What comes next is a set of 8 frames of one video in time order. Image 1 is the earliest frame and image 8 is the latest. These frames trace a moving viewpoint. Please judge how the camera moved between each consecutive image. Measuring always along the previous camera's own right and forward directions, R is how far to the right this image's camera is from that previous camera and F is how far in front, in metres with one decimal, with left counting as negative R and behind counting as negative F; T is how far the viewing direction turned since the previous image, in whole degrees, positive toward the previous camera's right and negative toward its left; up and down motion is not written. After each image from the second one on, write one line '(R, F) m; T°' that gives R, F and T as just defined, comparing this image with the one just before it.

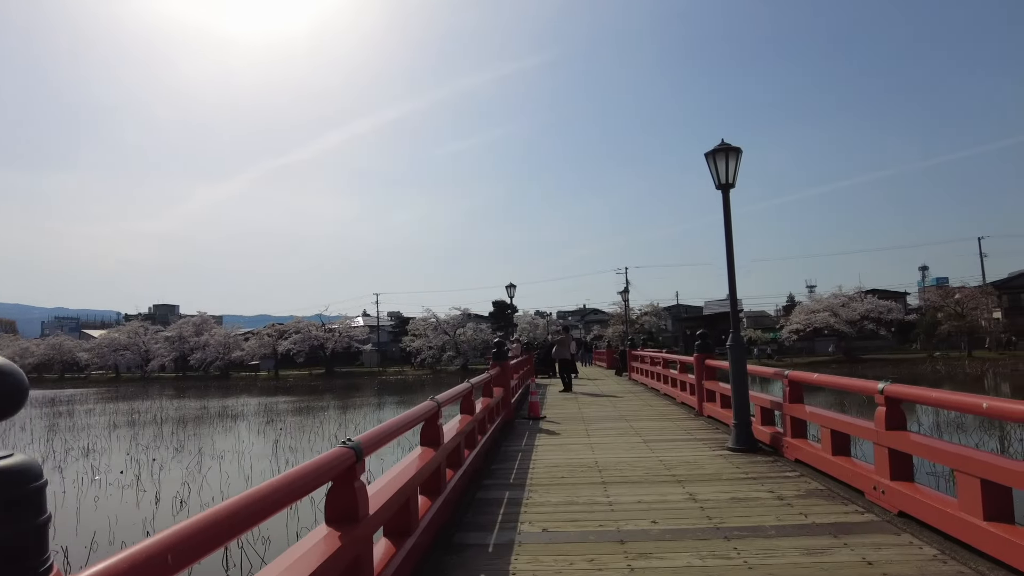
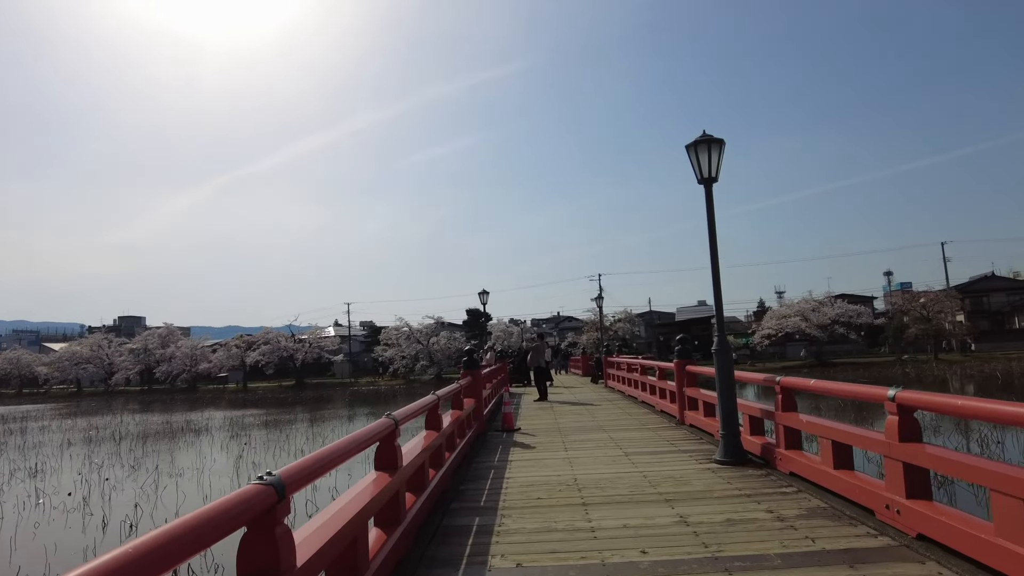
(0.0, +0.4) m; +2°
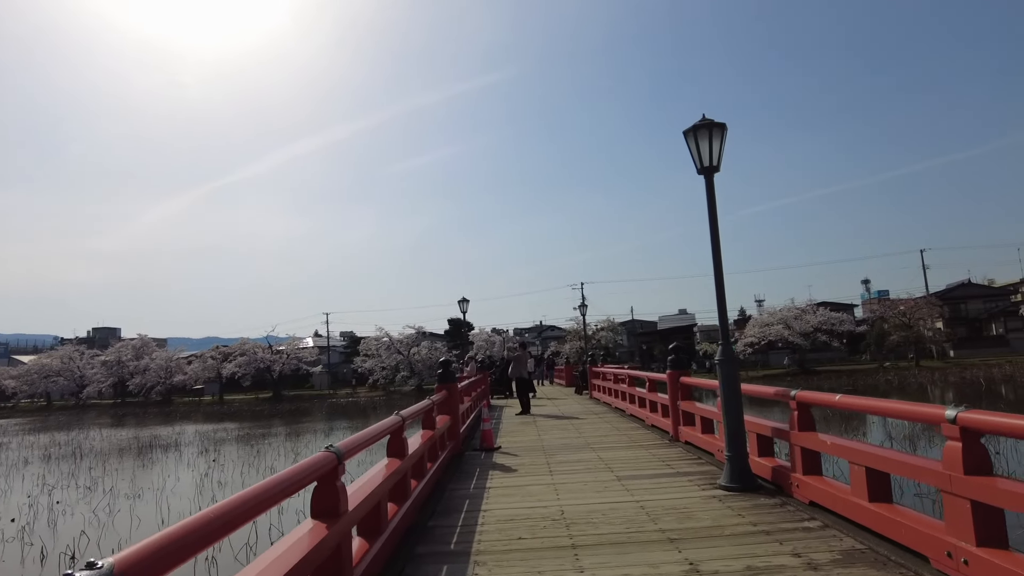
(0.0, +0.6) m; +2°
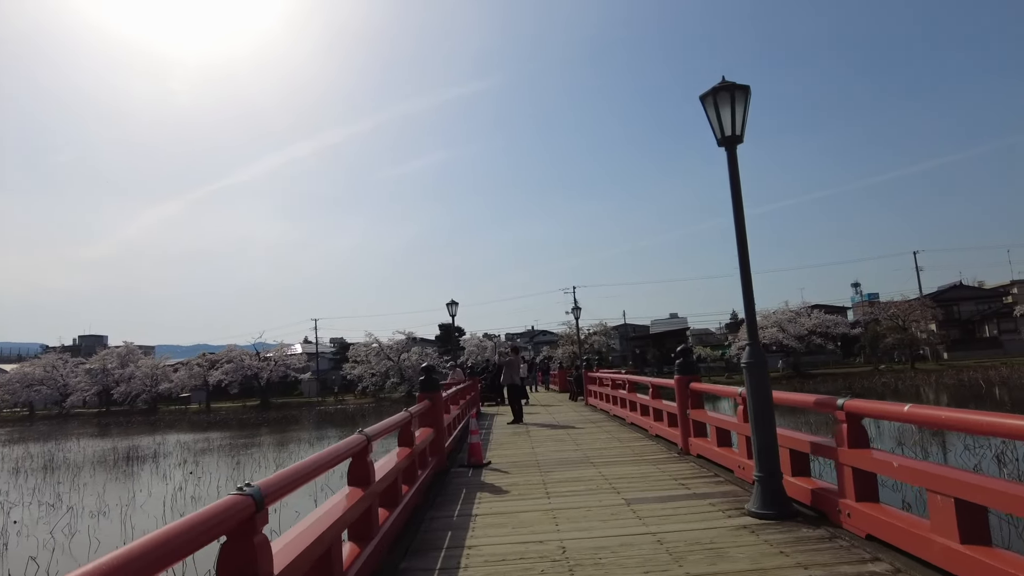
(0.0, +0.7) m; +1°
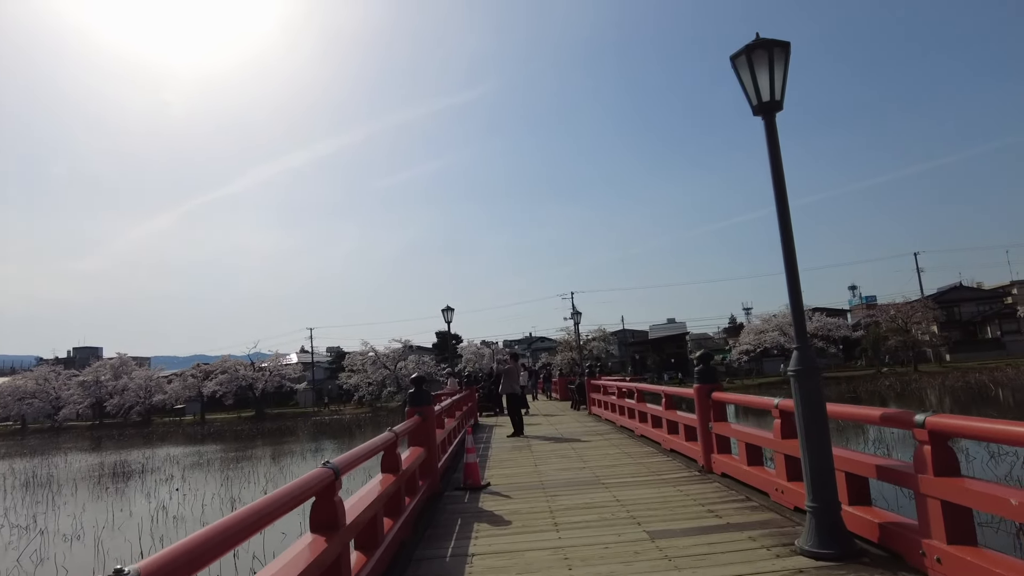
(0.0, +0.6) m; 0°
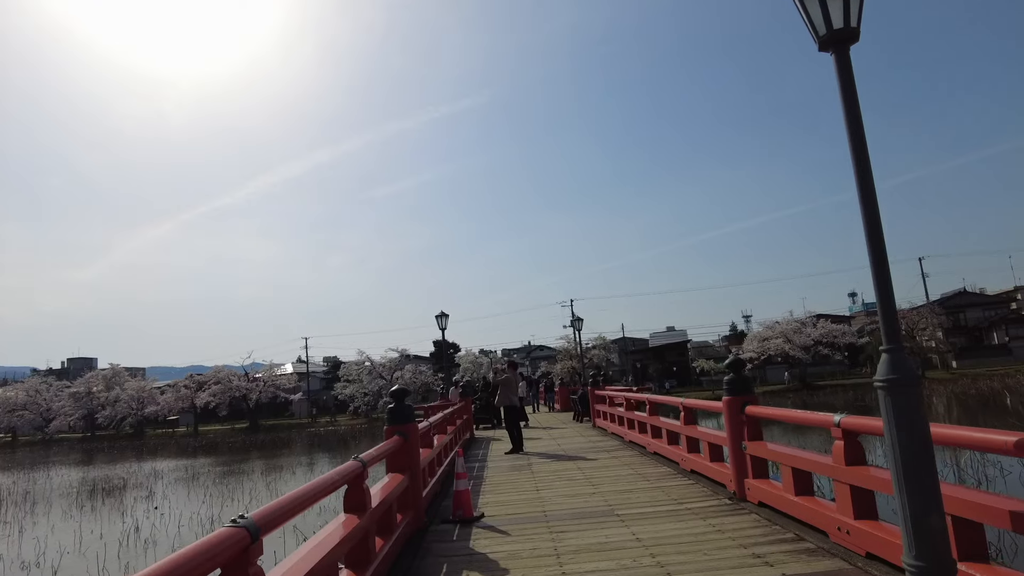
(0.0, +0.8) m; 0°
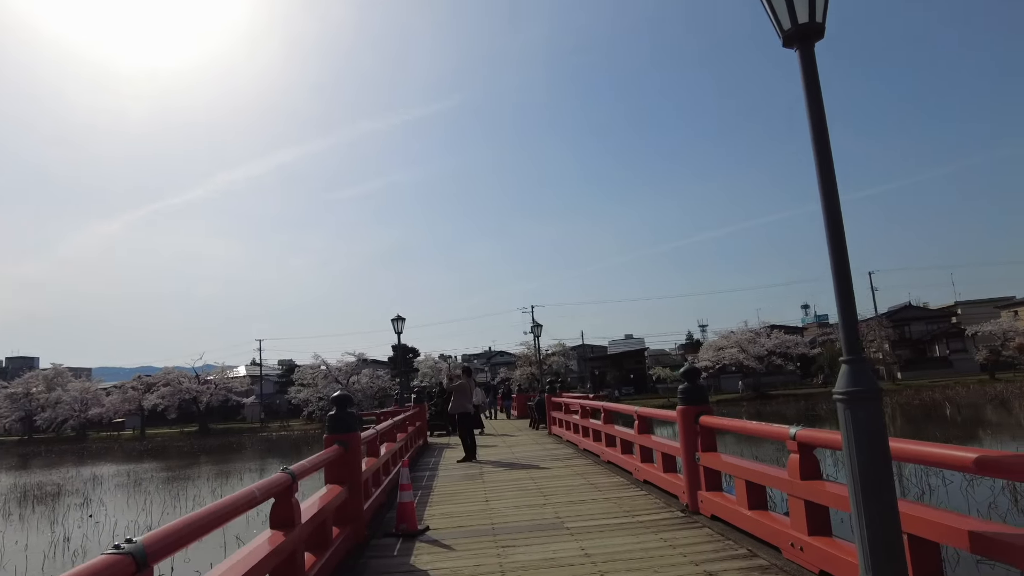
(+0.1, +0.2) m; +3°
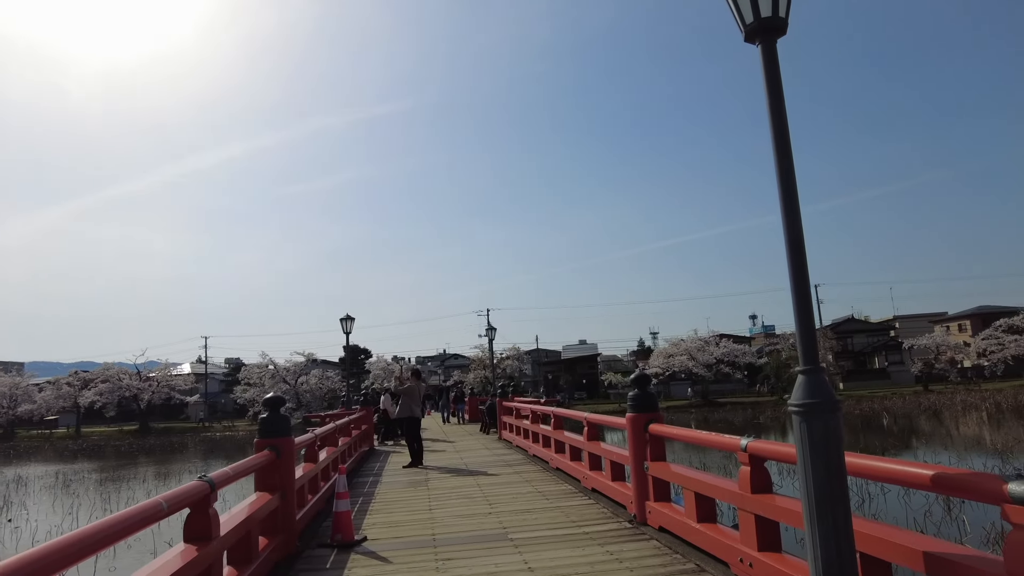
(0.0, +0.2) m; +4°
